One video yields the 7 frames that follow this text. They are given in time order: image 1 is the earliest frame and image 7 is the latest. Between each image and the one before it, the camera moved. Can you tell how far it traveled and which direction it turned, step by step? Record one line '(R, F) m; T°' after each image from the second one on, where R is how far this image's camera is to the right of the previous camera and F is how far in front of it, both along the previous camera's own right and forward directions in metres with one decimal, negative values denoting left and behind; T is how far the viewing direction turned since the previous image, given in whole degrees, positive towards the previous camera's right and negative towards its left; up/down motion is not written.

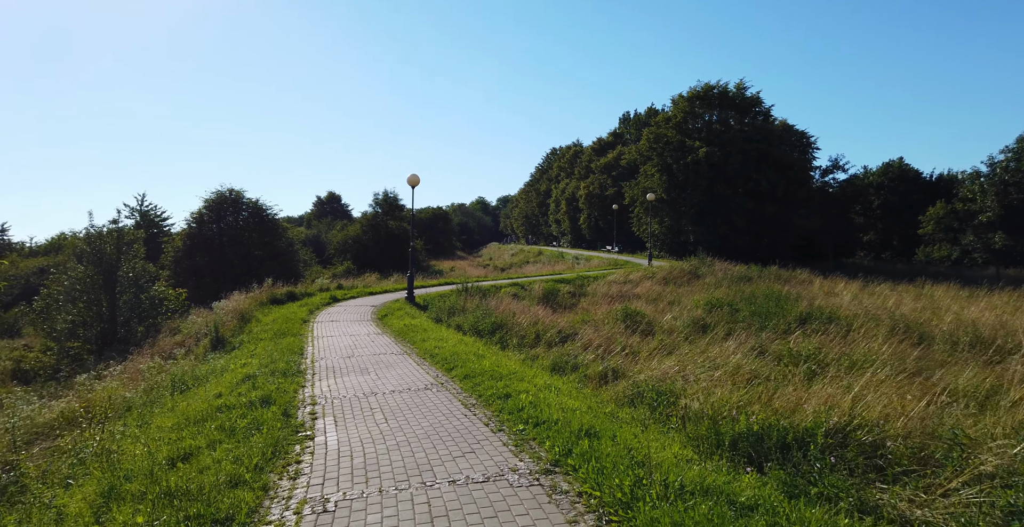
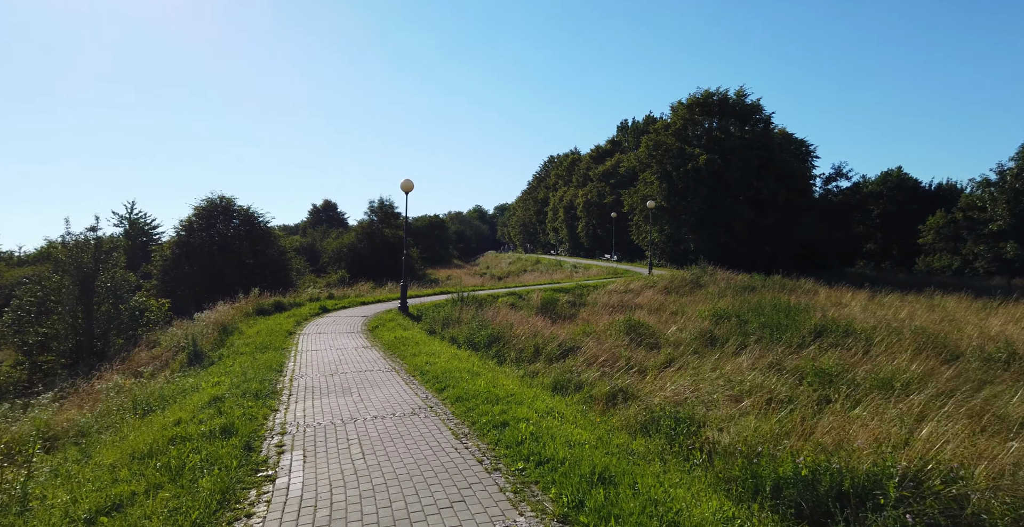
(0.0, +0.9) m; 0°
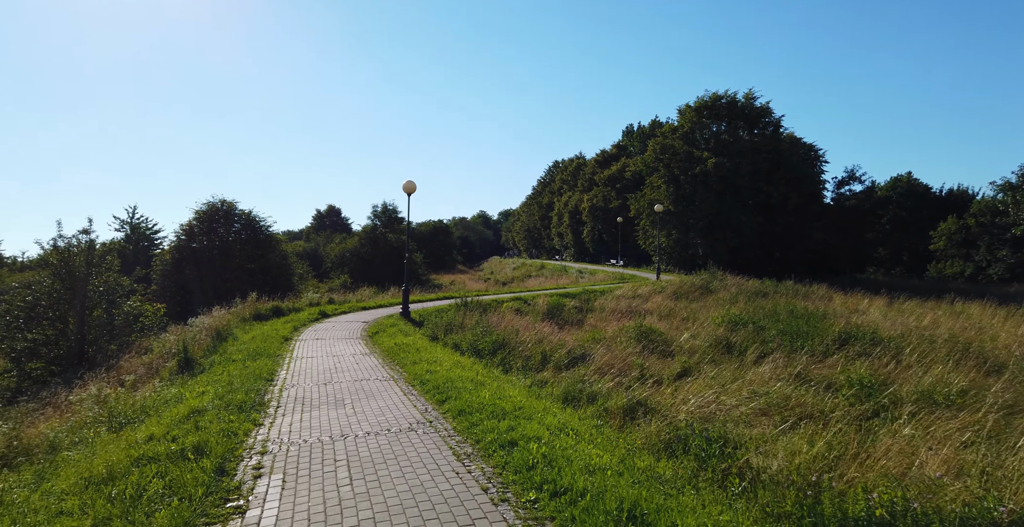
(0.0, +0.7) m; 0°
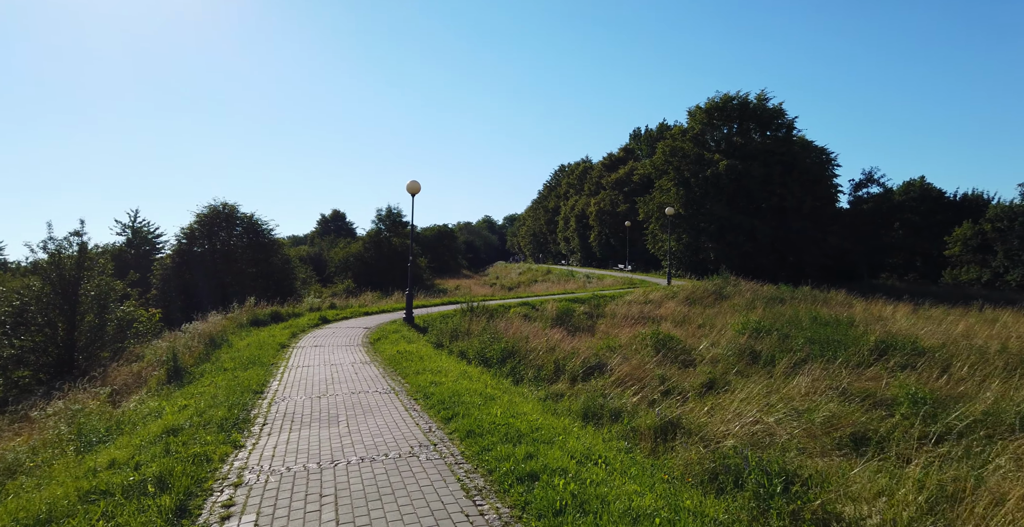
(-0.1, +0.9) m; 0°
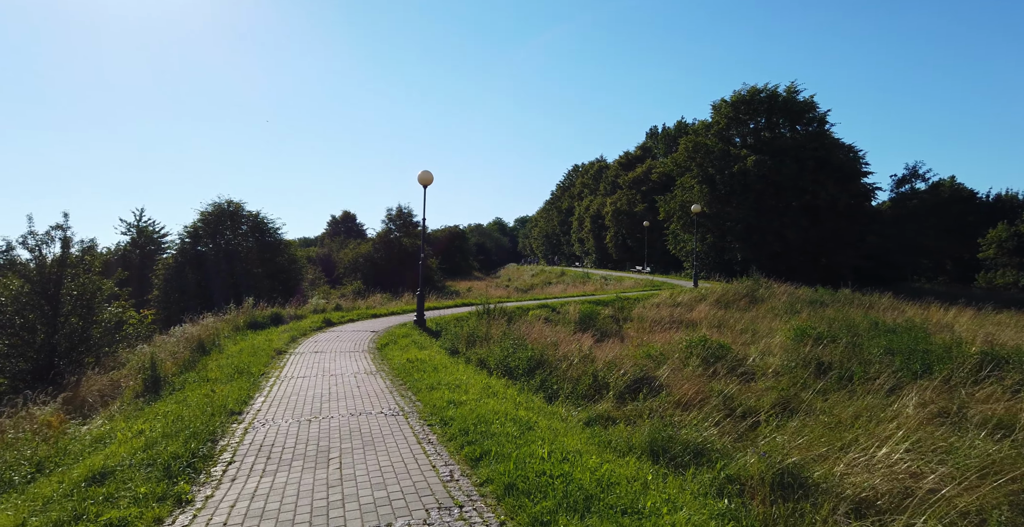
(-0.3, +1.8) m; -1°
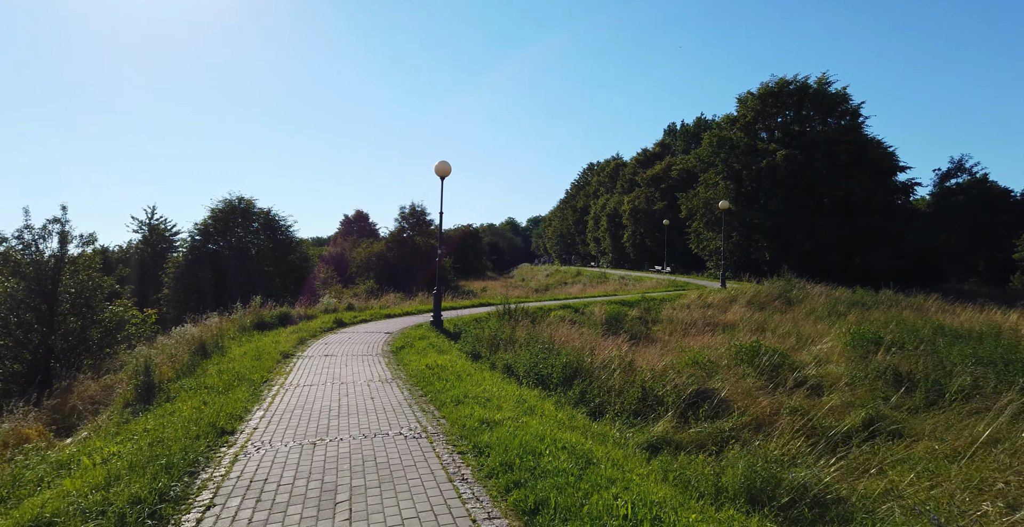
(-0.3, +1.3) m; -1°
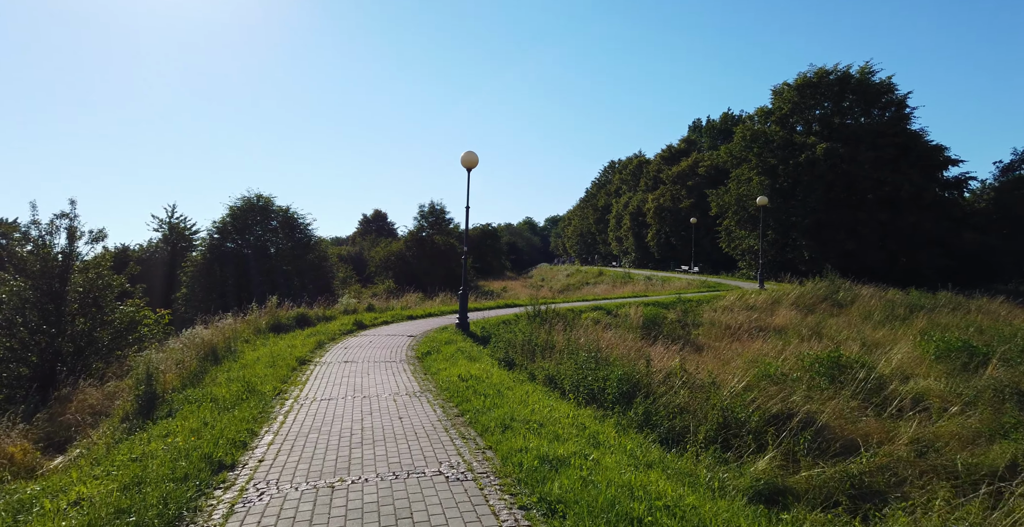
(-0.4, +1.3) m; -2°
